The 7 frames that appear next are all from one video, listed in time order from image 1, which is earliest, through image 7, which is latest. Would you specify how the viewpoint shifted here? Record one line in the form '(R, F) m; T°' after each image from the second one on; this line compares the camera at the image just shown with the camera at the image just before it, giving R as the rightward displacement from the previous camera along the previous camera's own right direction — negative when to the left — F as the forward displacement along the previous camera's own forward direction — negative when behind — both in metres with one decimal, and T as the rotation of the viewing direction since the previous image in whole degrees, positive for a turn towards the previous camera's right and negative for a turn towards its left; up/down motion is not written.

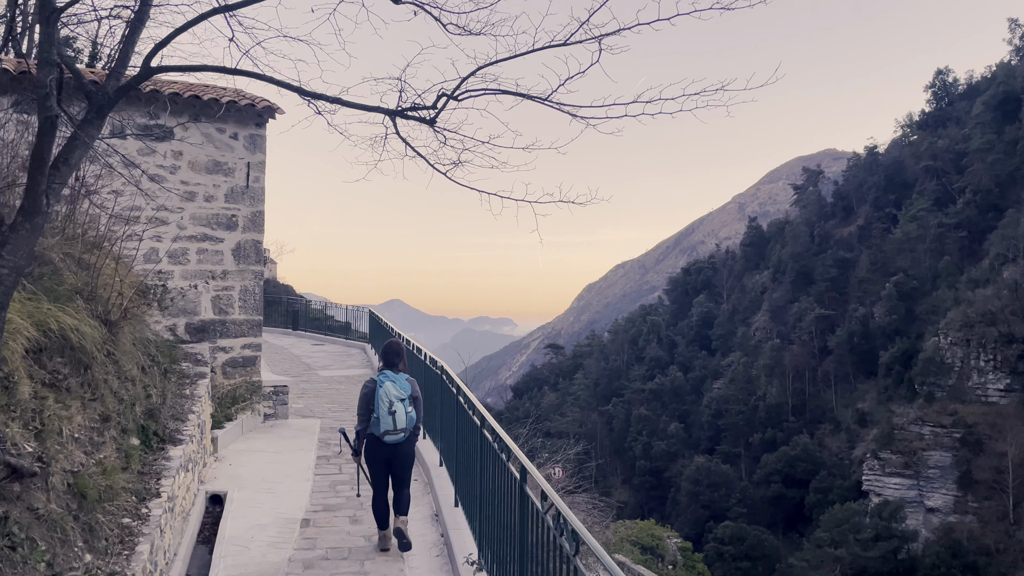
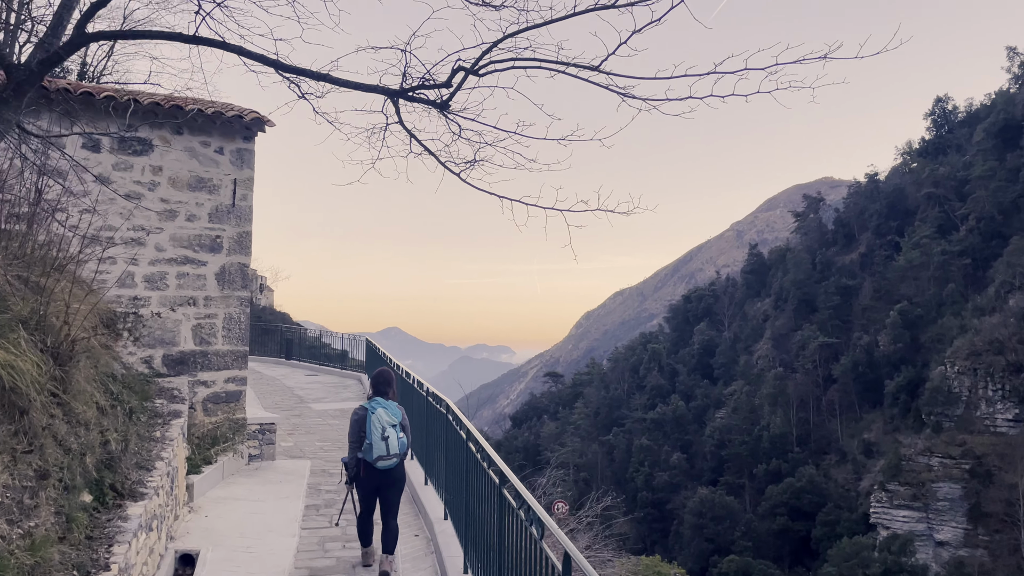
(-0.1, +0.5) m; 0°
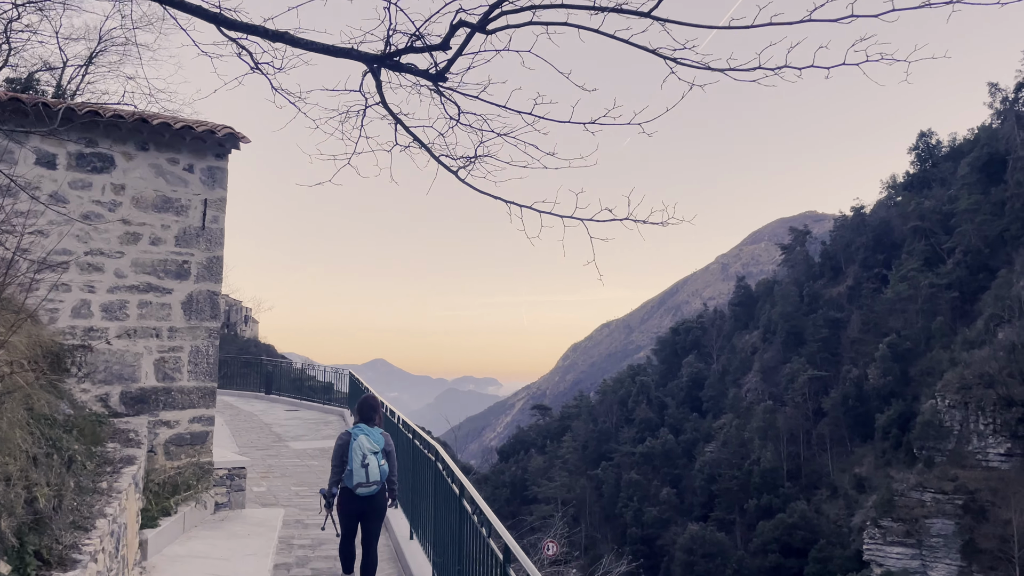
(-0.1, +0.4) m; +1°
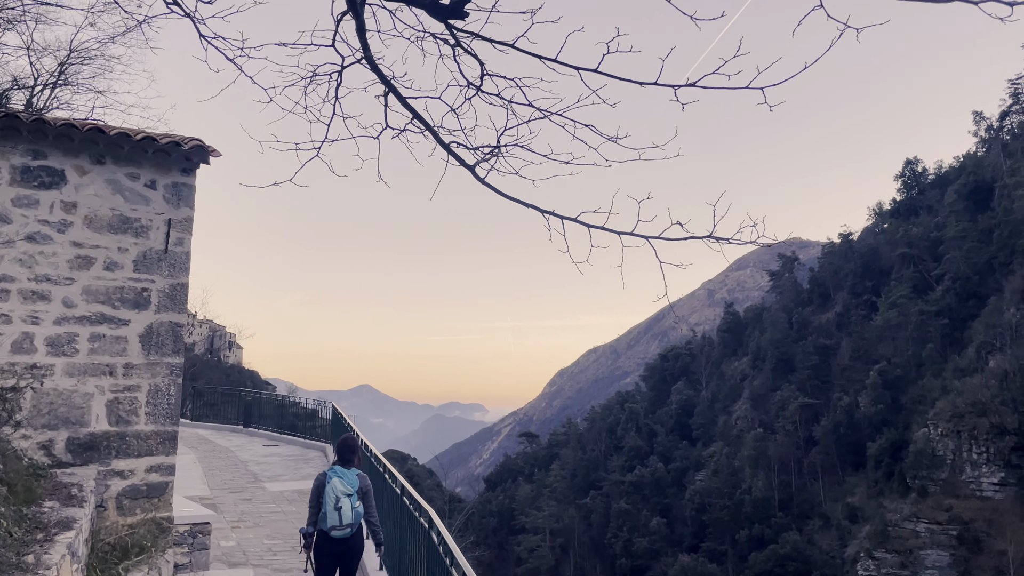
(-0.1, +0.5) m; +1°
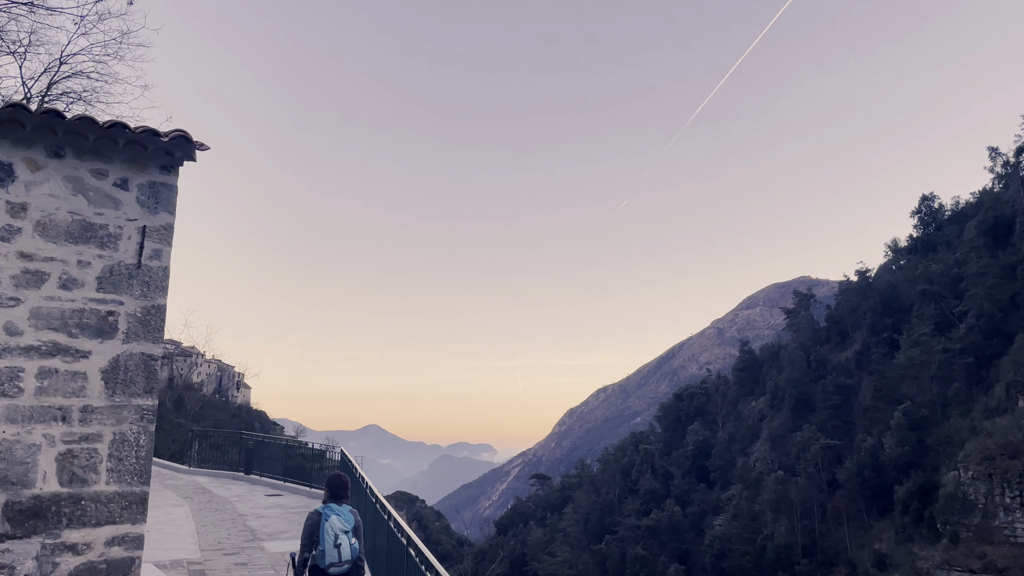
(-0.3, +0.9) m; -1°
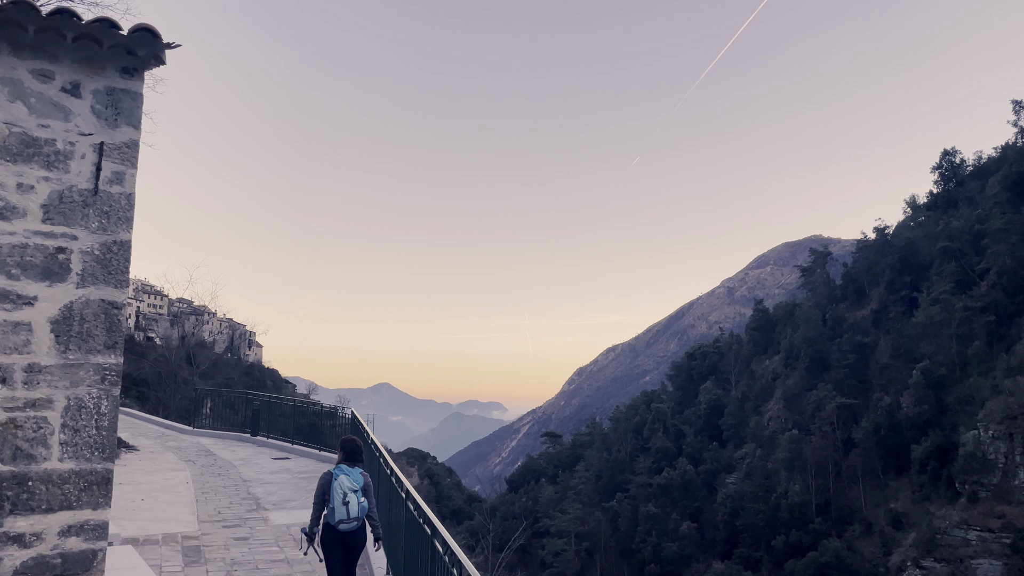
(-0.2, +0.8) m; -1°
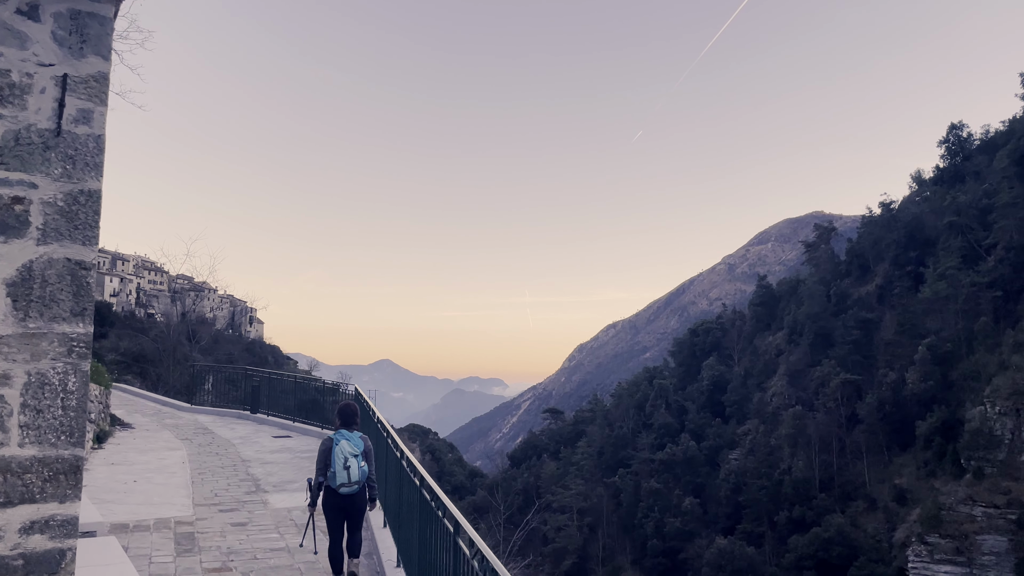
(-0.1, +0.4) m; 0°
